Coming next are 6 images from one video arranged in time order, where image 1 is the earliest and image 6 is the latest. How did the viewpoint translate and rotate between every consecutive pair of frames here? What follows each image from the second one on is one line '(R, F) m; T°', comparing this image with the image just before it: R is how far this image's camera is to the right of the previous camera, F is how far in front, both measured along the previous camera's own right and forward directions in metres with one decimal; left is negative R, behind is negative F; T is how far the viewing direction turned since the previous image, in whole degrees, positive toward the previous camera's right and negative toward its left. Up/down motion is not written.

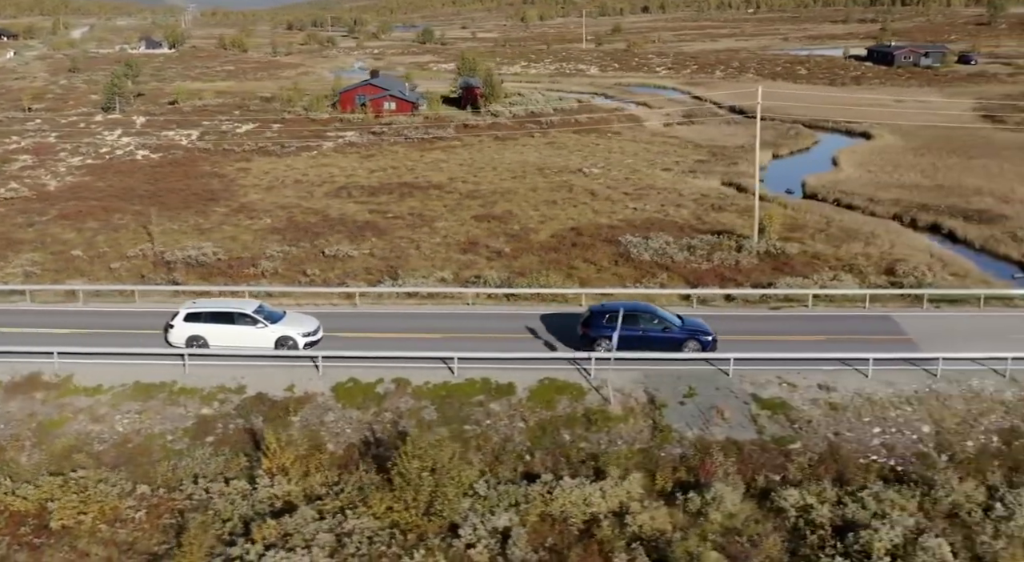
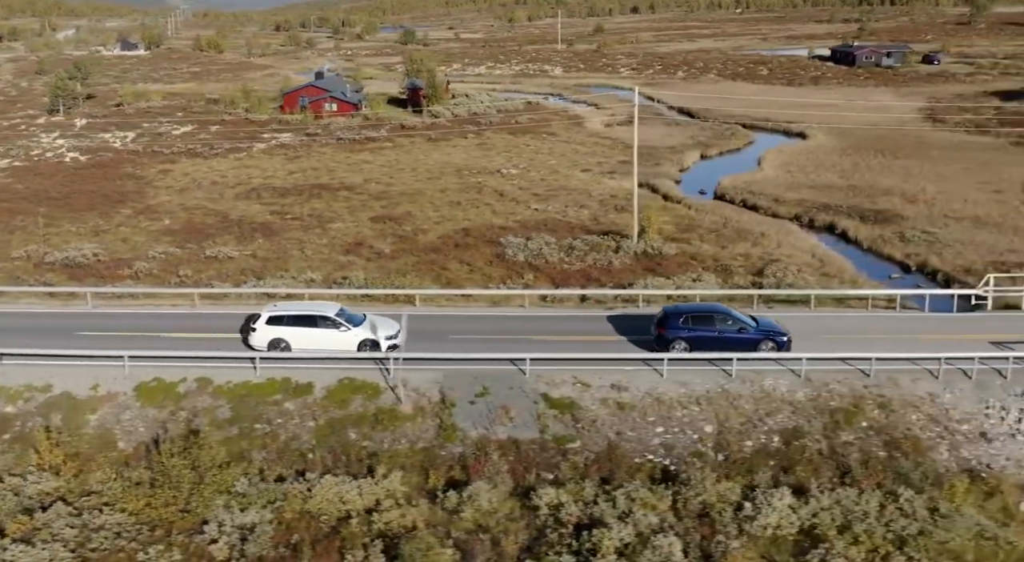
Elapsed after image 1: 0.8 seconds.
(+5.9, -0.3) m; -1°
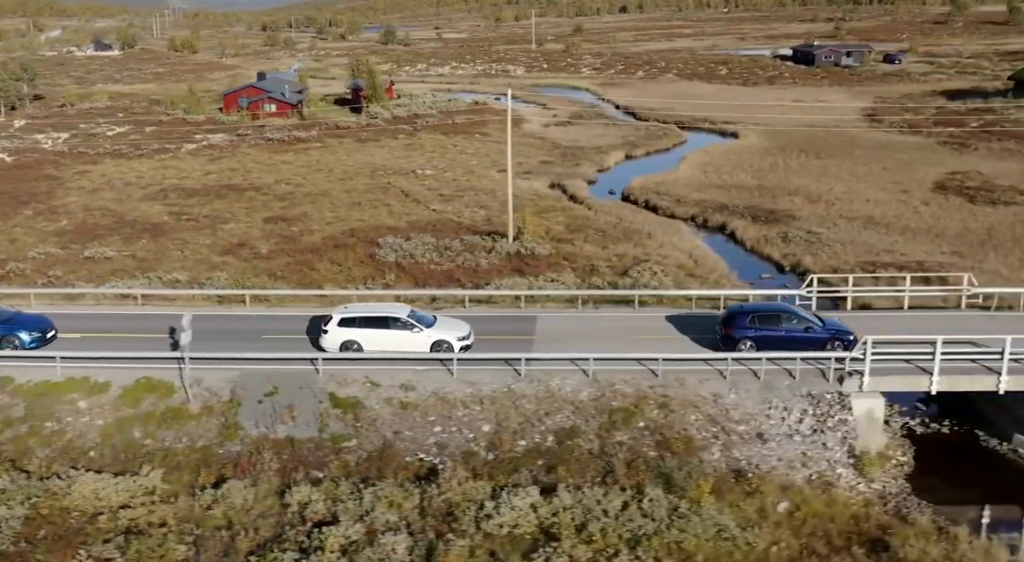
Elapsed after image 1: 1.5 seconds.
(+6.1, -0.2) m; -1°
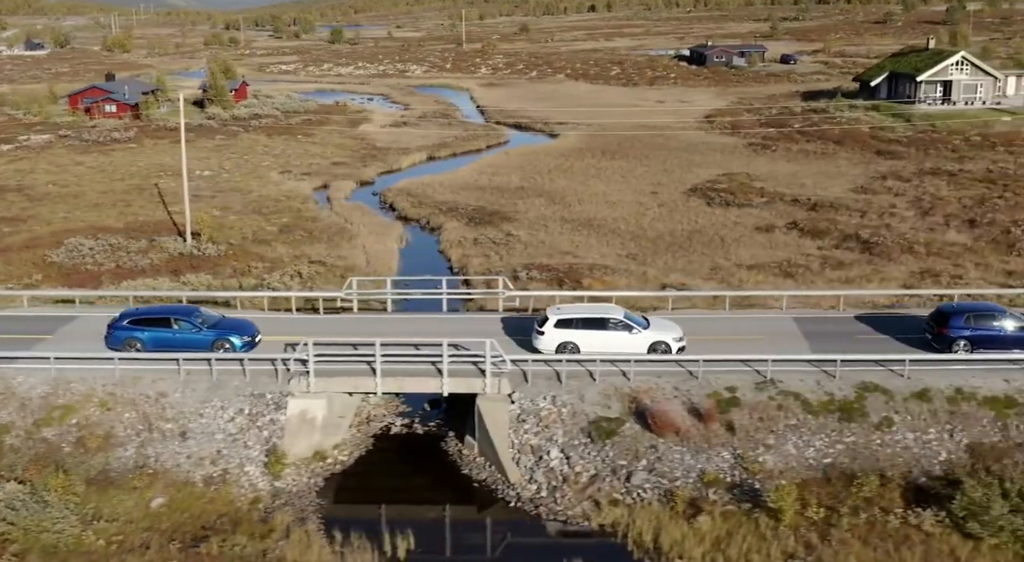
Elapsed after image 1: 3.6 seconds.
(+16.3, -0.5) m; -2°
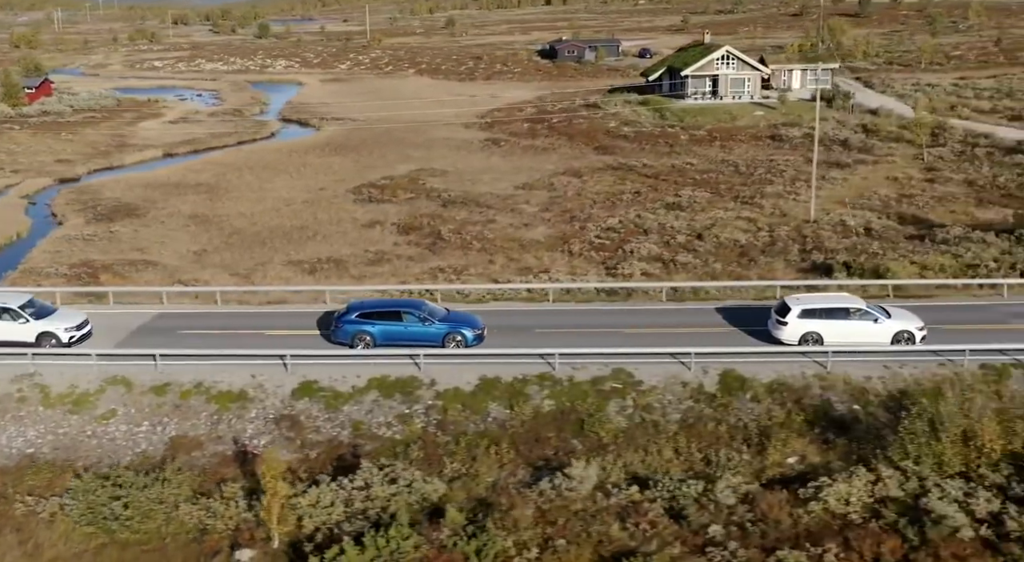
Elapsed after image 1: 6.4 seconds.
(+22.4, -0.3) m; -3°
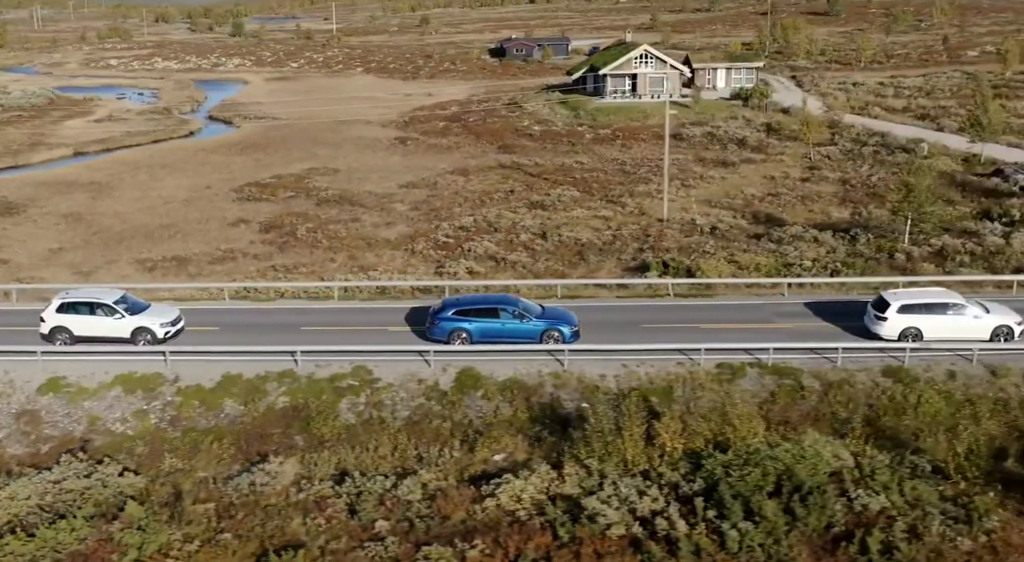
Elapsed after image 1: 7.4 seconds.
(+7.8, -0.3) m; -1°
